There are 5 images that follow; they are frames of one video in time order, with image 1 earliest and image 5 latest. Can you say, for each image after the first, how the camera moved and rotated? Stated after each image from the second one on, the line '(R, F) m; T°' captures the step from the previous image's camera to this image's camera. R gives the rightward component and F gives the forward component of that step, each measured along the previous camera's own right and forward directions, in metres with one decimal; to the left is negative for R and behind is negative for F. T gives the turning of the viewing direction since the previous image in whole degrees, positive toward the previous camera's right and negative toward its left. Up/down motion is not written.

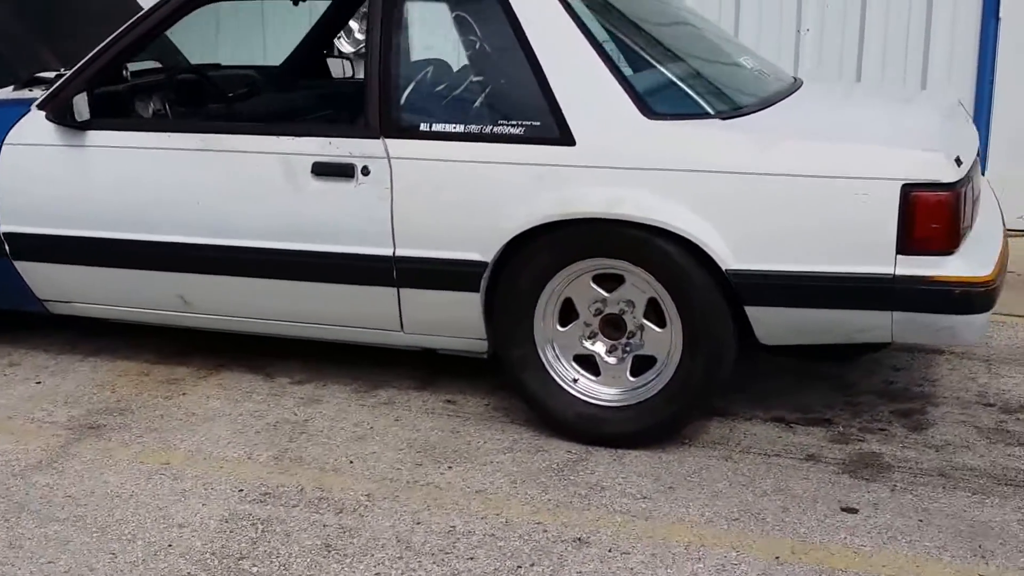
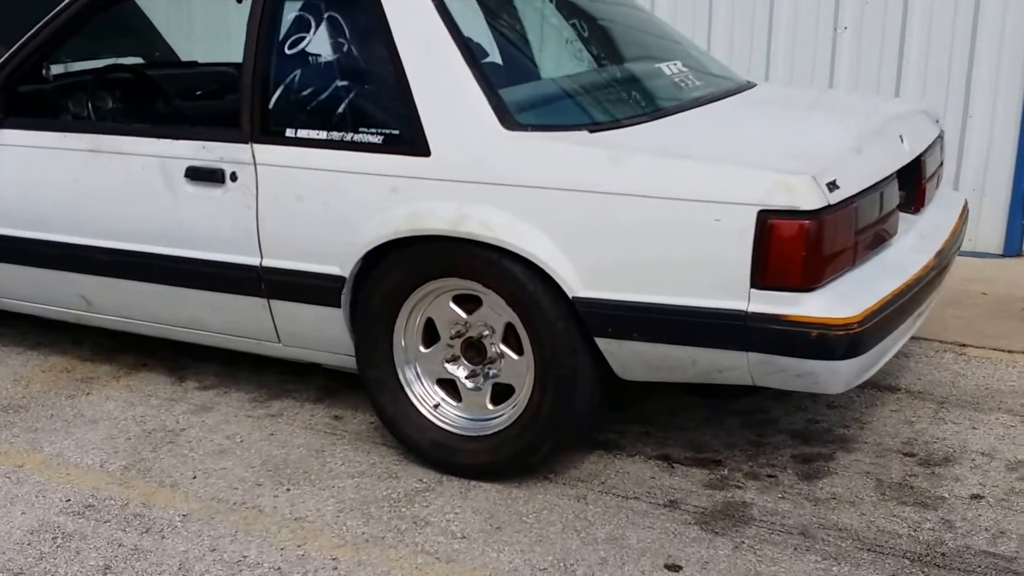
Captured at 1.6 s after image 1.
(+0.9, +0.3) m; -8°
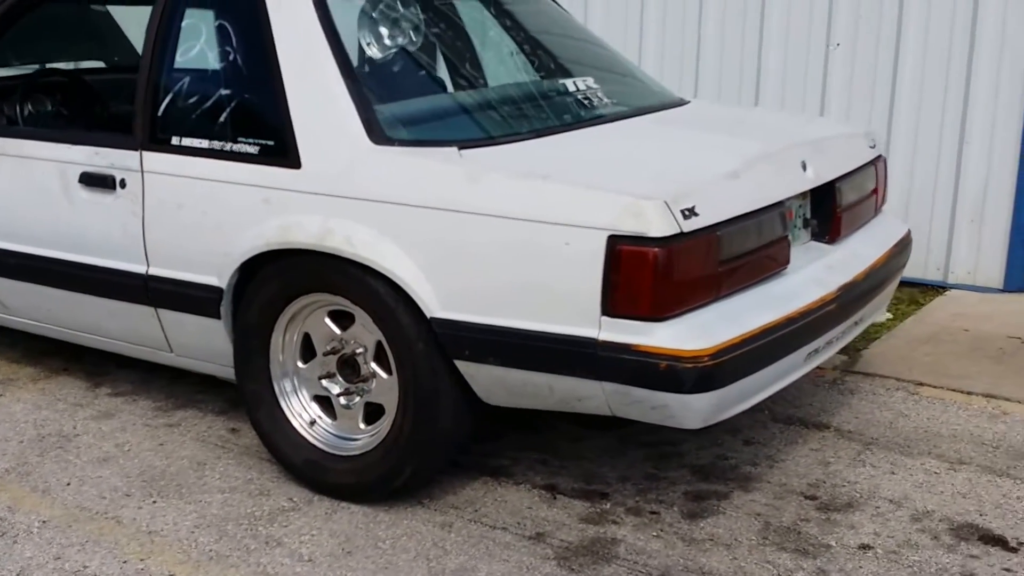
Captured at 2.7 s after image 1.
(+0.5, +0.1) m; -4°
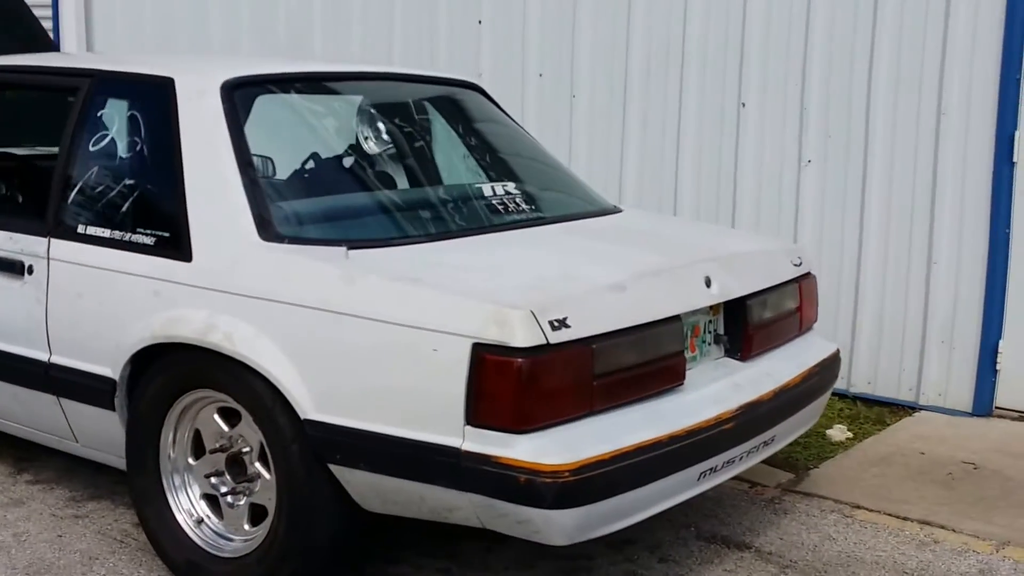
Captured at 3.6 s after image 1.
(+0.4, +0.1) m; -2°
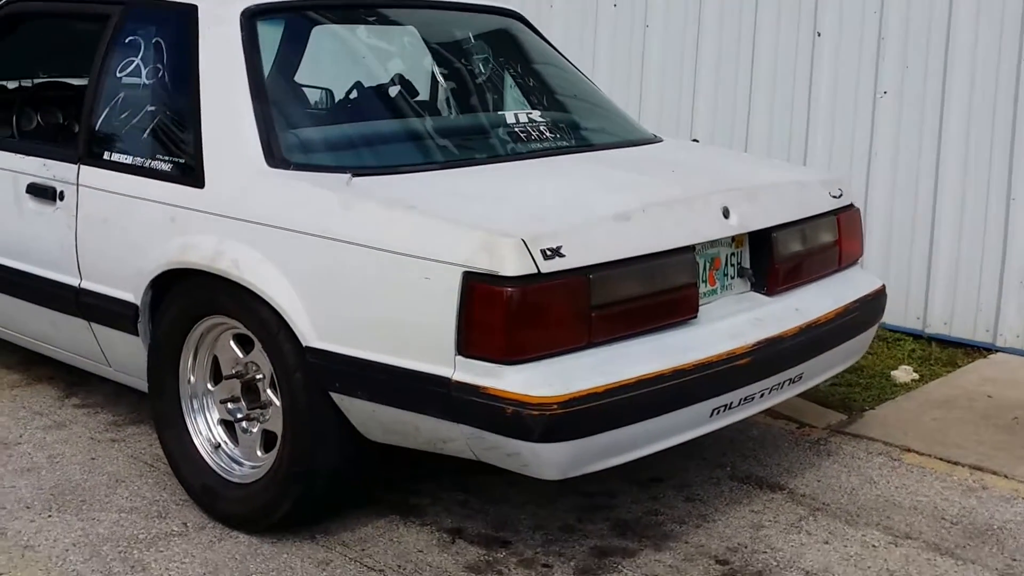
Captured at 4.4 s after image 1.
(+0.3, +0.1) m; -5°
